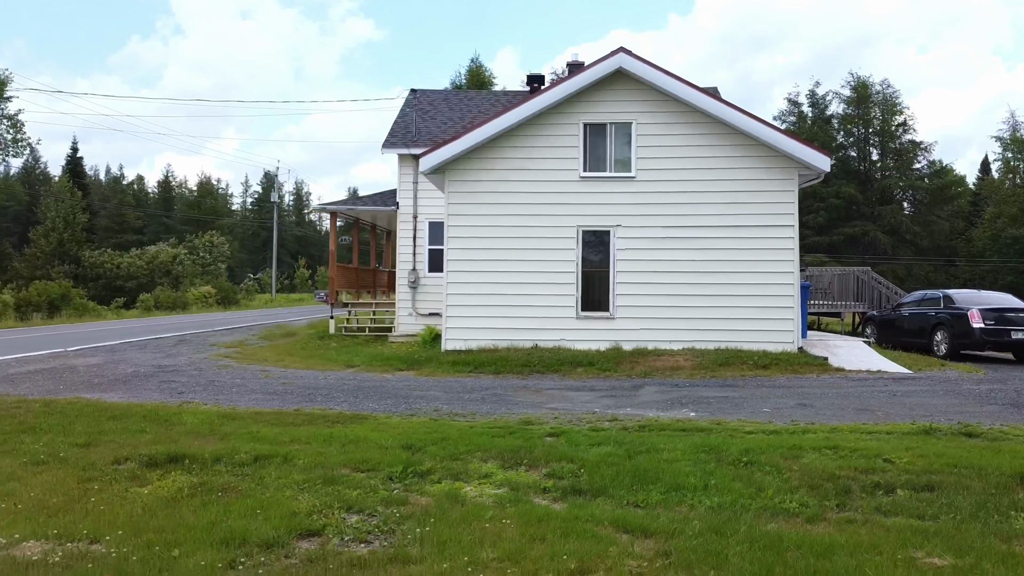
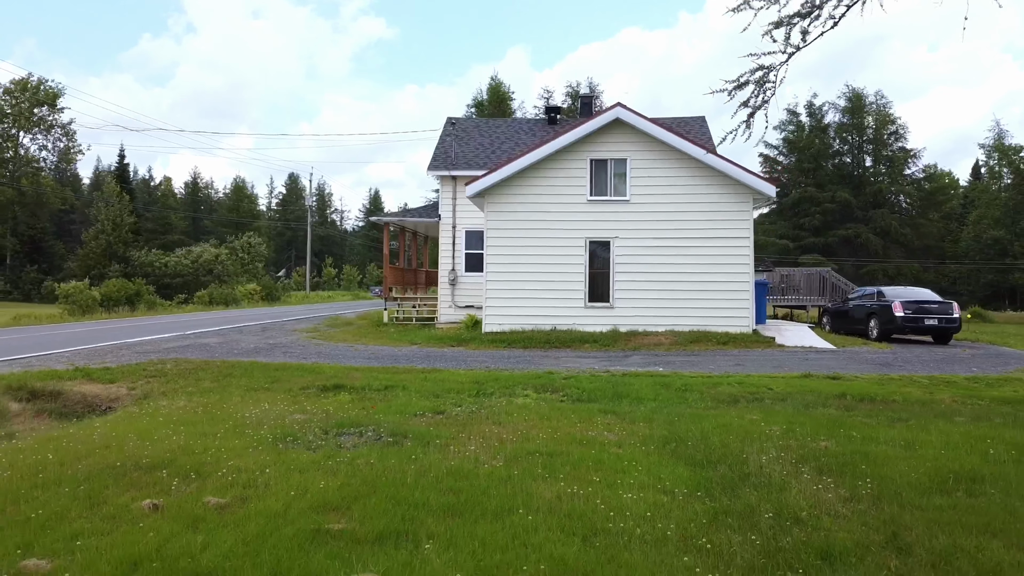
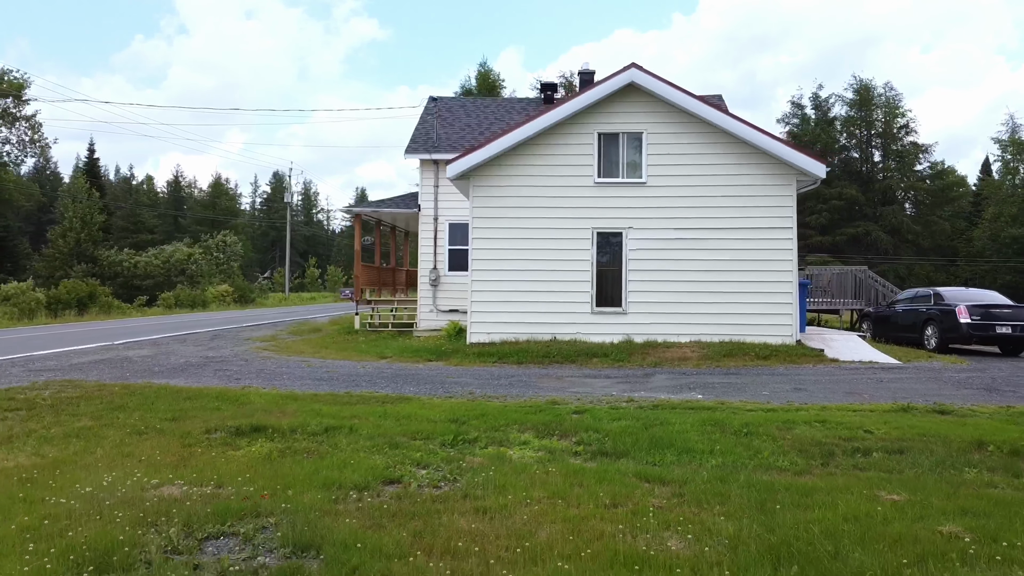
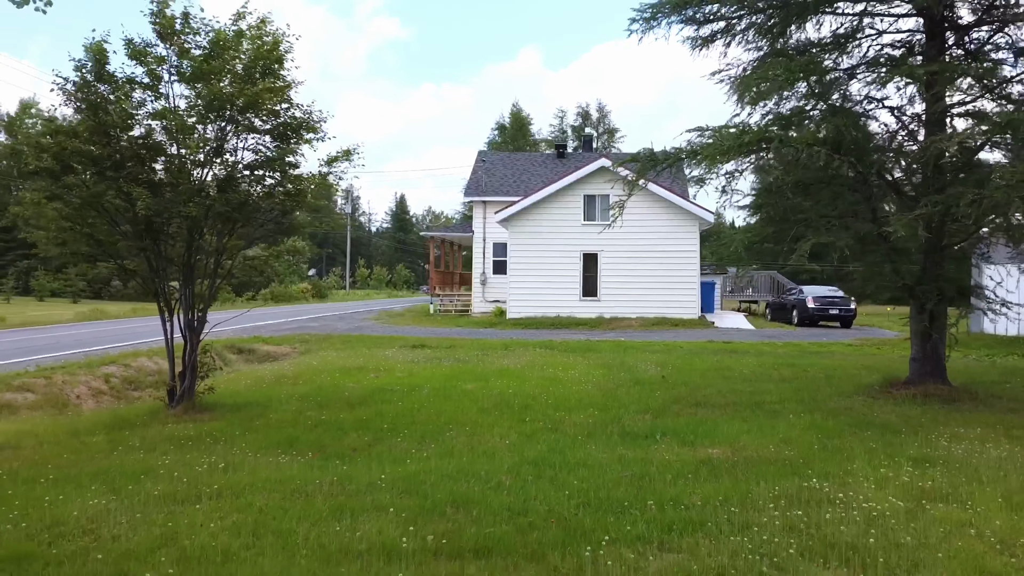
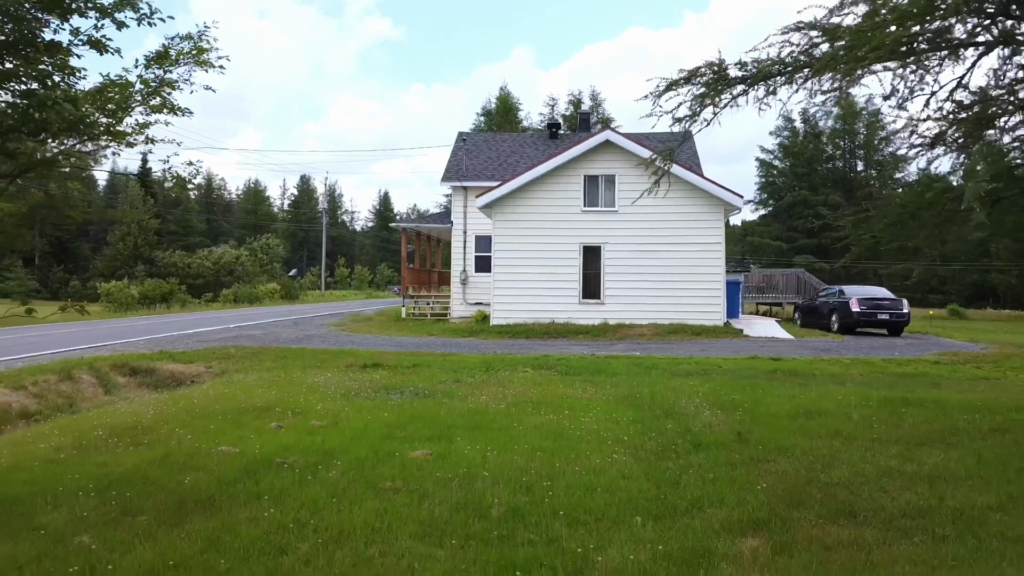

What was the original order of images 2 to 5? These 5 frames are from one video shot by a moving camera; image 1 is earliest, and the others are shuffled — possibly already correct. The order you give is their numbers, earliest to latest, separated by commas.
3, 2, 5, 4
